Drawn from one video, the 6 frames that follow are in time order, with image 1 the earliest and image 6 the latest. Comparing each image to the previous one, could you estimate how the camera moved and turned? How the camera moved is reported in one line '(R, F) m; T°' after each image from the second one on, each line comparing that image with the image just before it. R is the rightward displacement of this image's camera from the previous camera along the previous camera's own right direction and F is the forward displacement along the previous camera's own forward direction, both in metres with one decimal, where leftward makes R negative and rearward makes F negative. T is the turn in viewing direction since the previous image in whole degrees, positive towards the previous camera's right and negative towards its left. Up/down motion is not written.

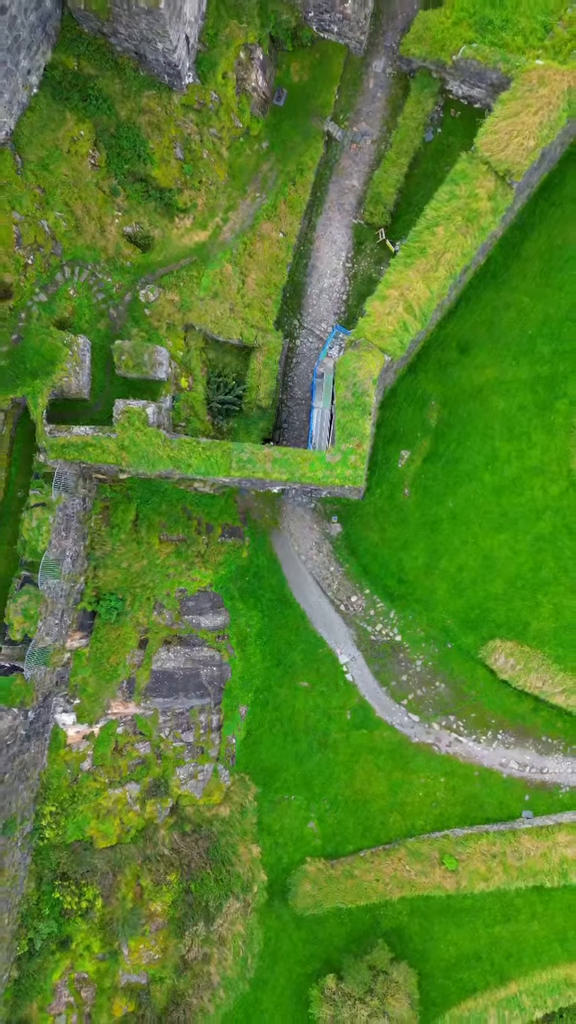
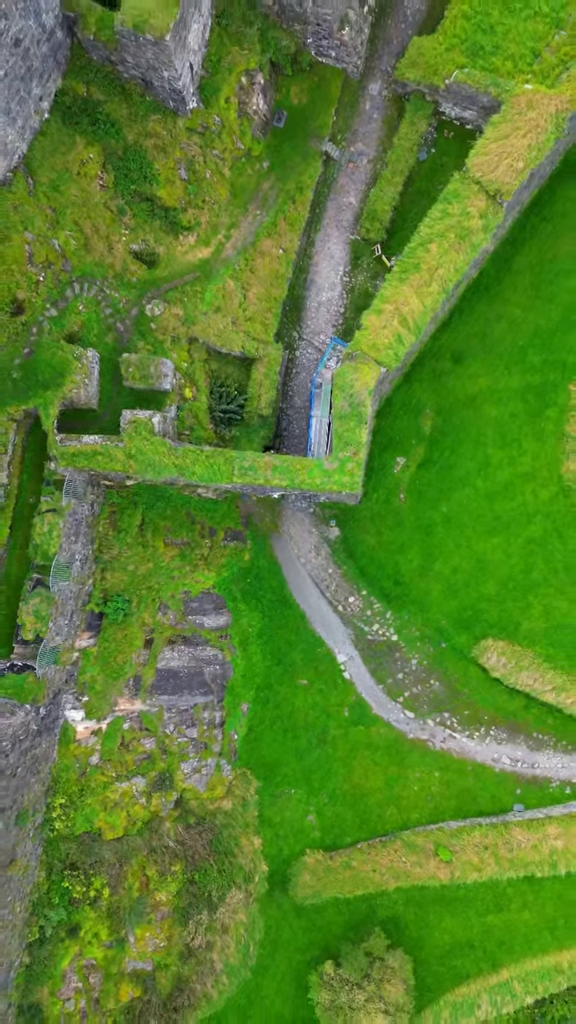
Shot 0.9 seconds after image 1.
(0.0, -0.6) m; 0°
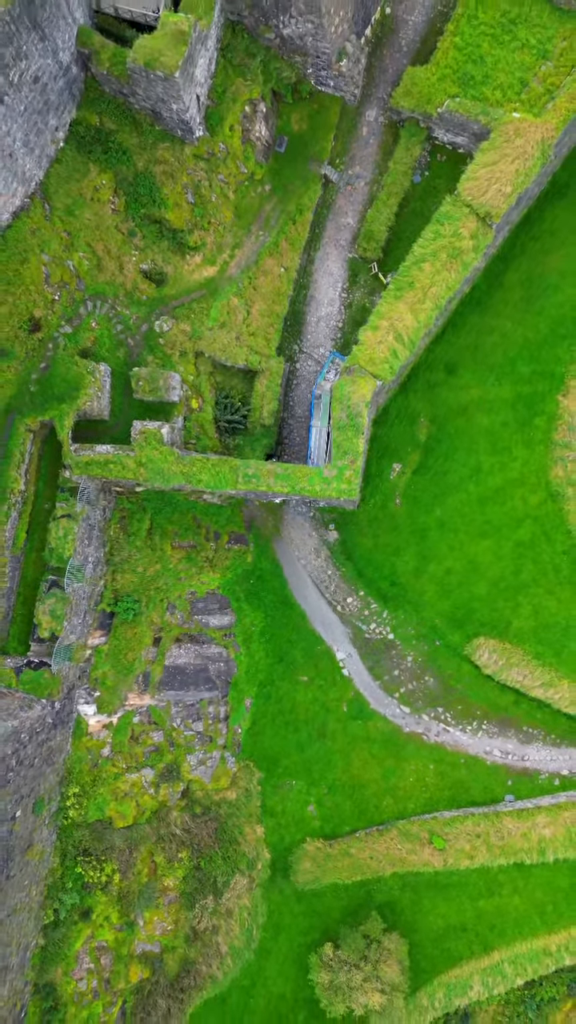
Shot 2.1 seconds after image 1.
(0.0, -0.8) m; 0°
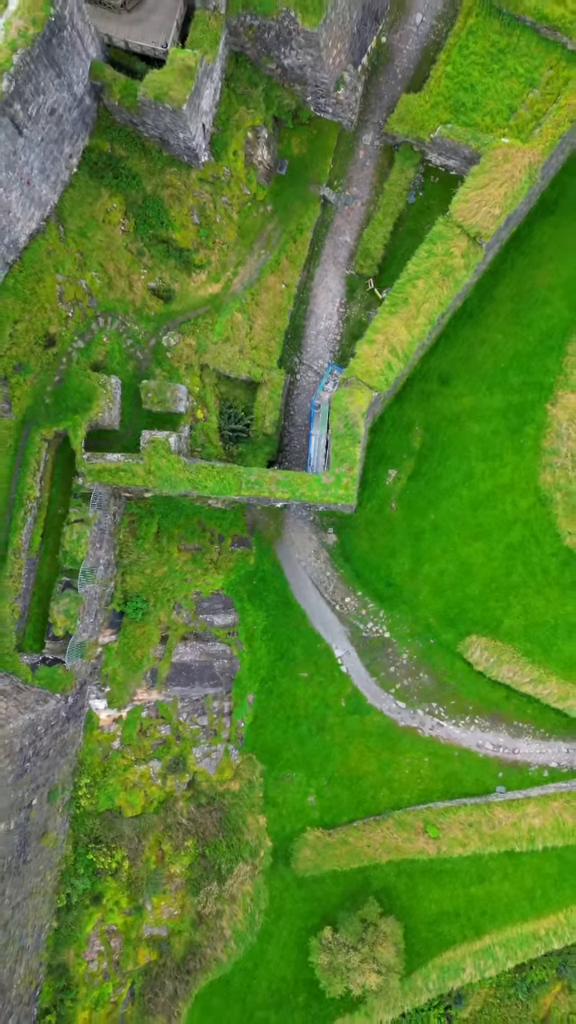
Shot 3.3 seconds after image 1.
(0.0, -0.8) m; 0°
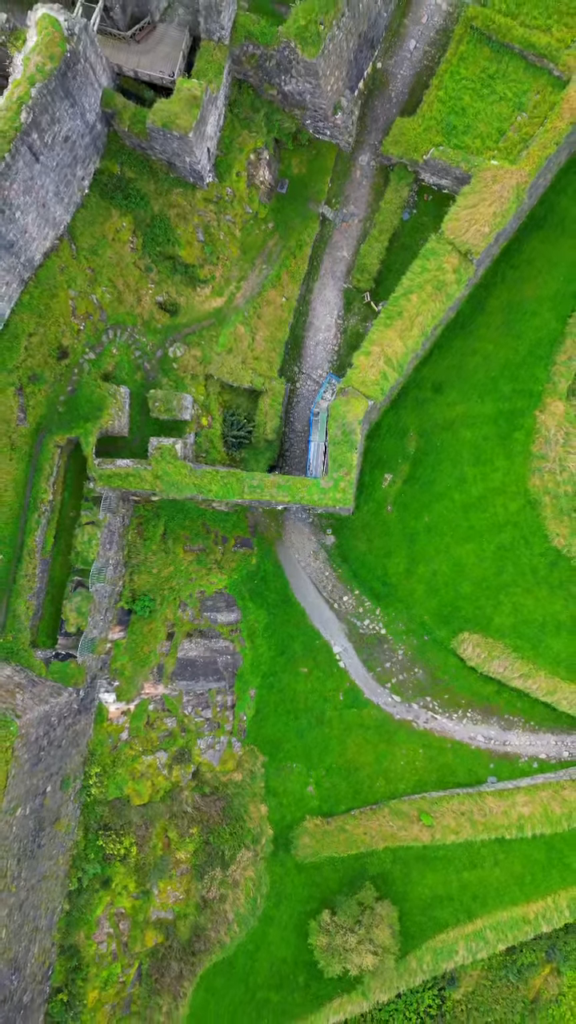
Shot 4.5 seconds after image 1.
(0.0, -0.8) m; 0°
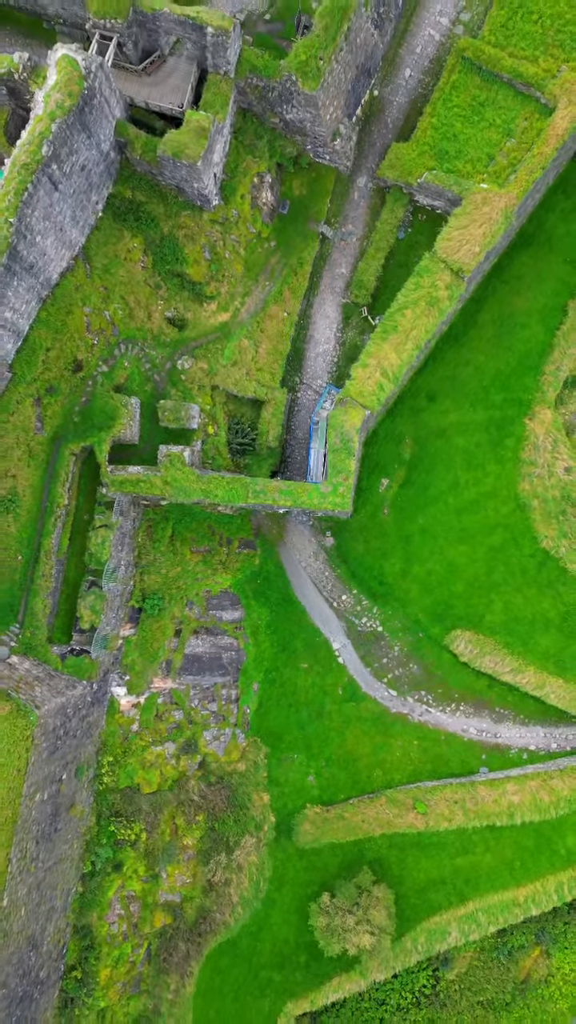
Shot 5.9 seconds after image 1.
(0.0, -0.9) m; 0°
